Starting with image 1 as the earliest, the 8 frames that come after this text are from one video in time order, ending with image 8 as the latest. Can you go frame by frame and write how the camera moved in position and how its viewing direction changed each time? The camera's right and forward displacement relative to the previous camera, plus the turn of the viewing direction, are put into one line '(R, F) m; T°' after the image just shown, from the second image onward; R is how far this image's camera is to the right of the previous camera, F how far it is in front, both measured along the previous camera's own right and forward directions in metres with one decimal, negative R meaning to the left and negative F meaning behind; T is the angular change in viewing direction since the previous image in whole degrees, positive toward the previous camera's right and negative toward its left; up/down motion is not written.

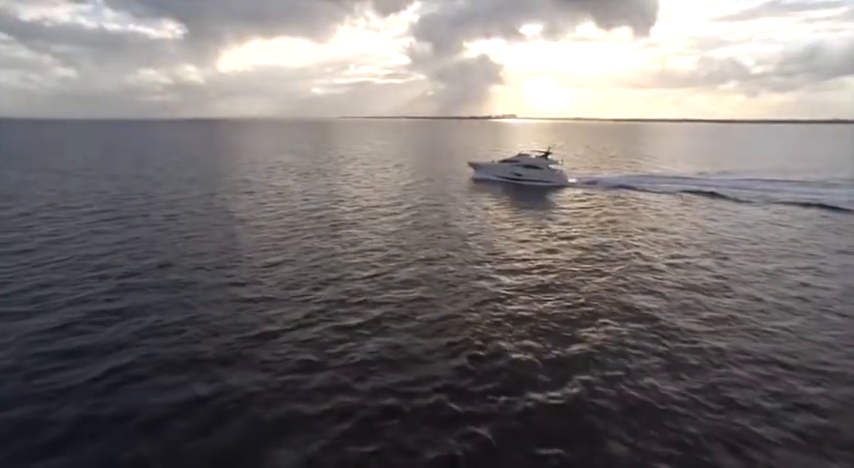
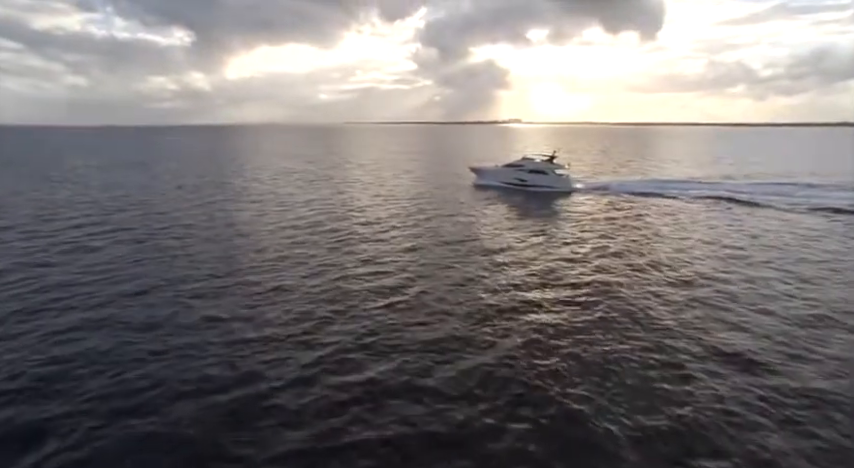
(-0.8, +3.5) m; -1°
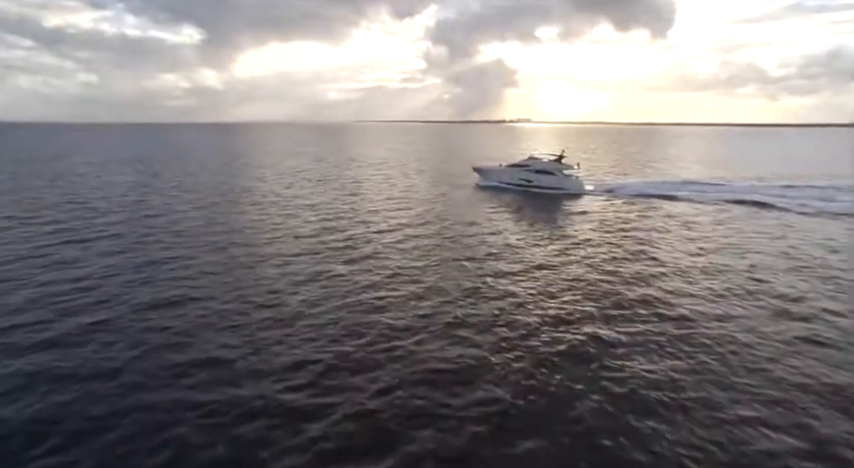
(-0.9, +3.6) m; -1°
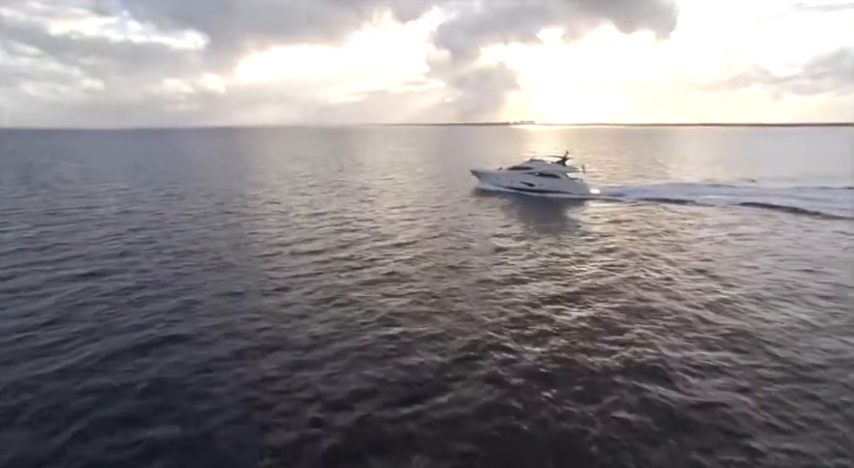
(-0.8, +3.3) m; 0°
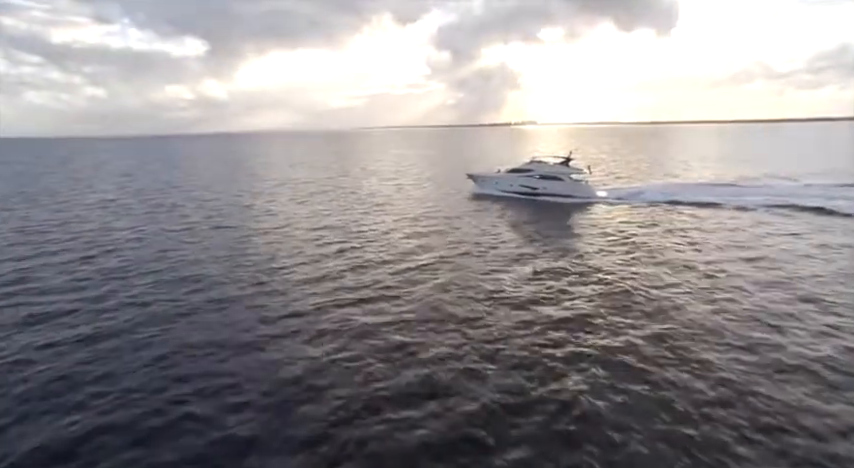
(+0.1, +2.1) m; 0°
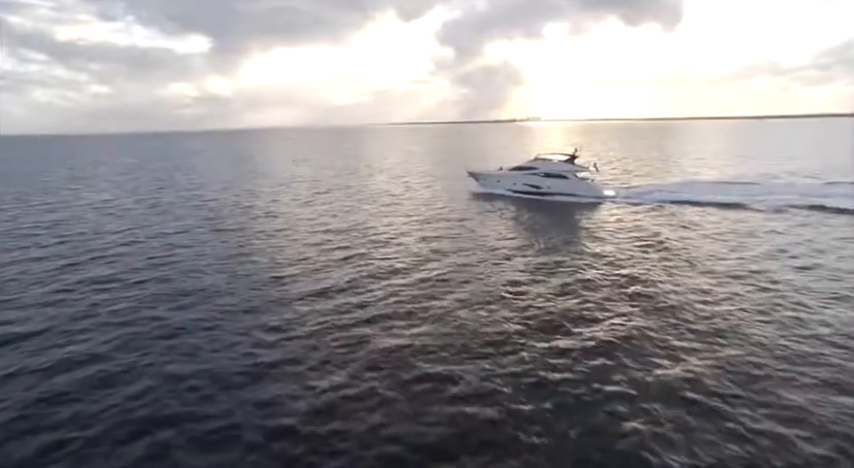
(-0.6, +2.4) m; -1°
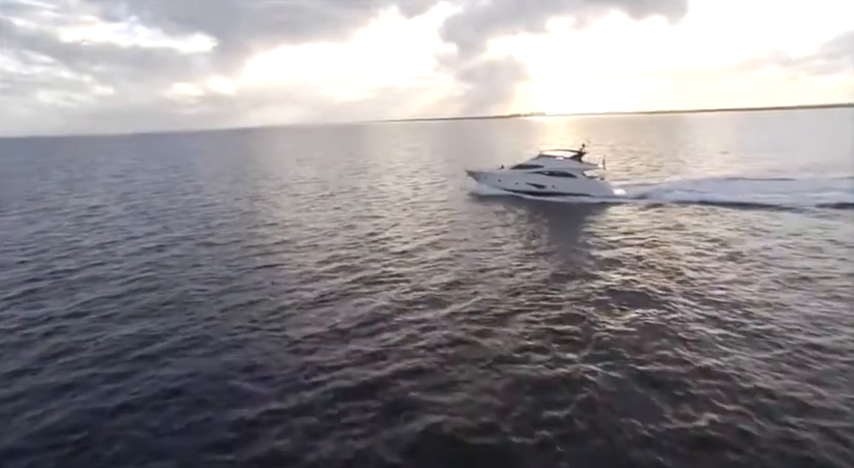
(-1.1, +4.5) m; -1°
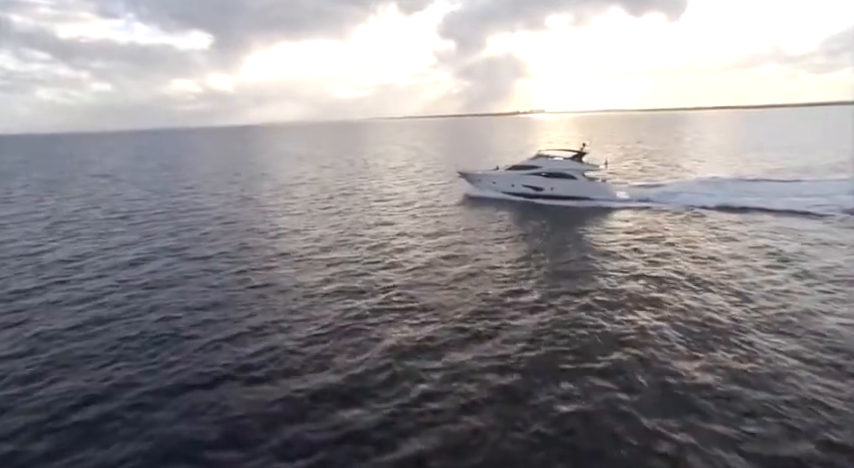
(-0.8, +3.7) m; 0°
